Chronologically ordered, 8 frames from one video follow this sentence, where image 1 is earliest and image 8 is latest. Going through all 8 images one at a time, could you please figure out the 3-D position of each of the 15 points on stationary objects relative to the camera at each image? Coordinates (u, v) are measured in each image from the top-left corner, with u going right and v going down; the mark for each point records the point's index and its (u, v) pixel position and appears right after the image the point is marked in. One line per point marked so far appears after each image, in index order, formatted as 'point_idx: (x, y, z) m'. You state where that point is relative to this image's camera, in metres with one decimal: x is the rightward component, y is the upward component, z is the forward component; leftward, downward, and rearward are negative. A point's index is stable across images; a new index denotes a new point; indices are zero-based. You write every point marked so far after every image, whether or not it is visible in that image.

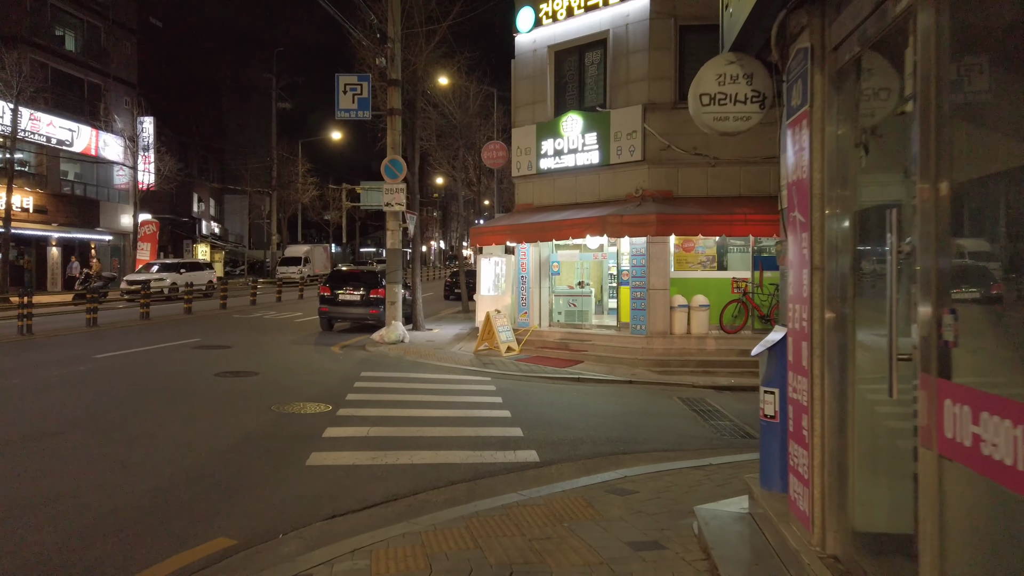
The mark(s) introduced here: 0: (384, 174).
0: (-3.1, +2.8, +18.1) m
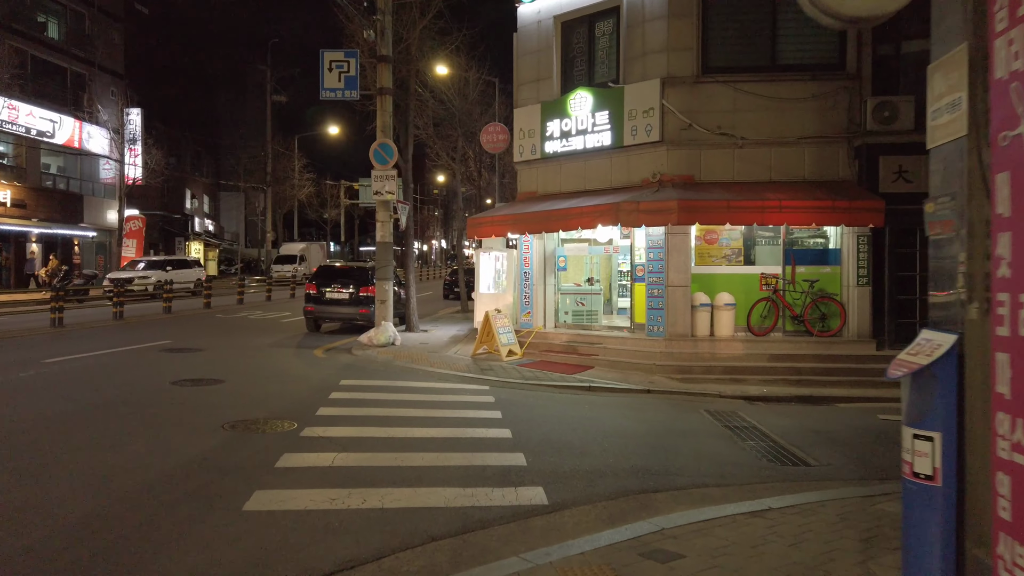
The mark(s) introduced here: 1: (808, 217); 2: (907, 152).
0: (-3.0, +2.8, +16.4) m
1: (+4.8, +1.2, +12.1) m
2: (+6.9, +2.3, +12.9) m
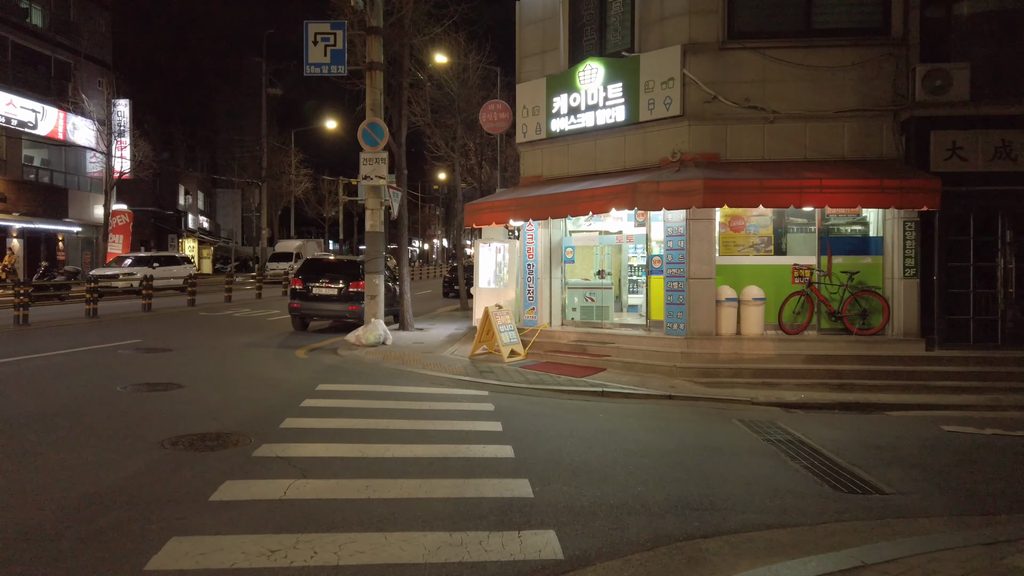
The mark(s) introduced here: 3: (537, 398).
0: (-3.0, +3.0, +14.9) m
1: (+4.8, +1.3, +10.6) m
2: (+6.9, +2.5, +11.4) m
3: (+0.4, -1.5, +10.2) m
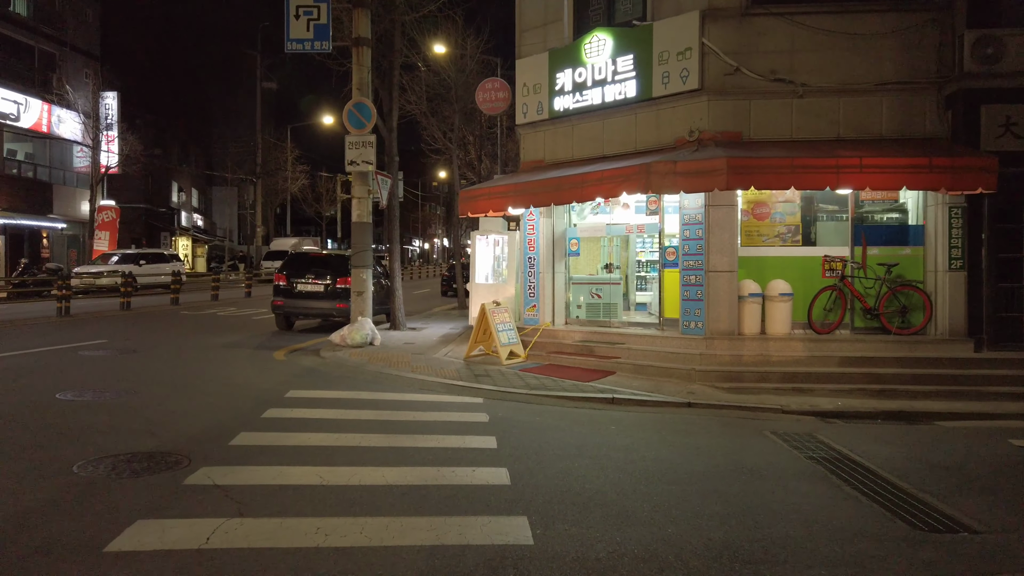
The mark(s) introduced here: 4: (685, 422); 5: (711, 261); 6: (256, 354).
0: (-3.0, +3.1, +13.7) m
1: (+4.8, +1.4, +9.3) m
2: (+6.9, +2.6, +10.1) m
3: (+0.3, -1.4, +8.9) m
4: (+1.9, -1.5, +8.2) m
5: (+2.9, +0.4, +10.9) m
6: (-4.5, -1.2, +13.1) m
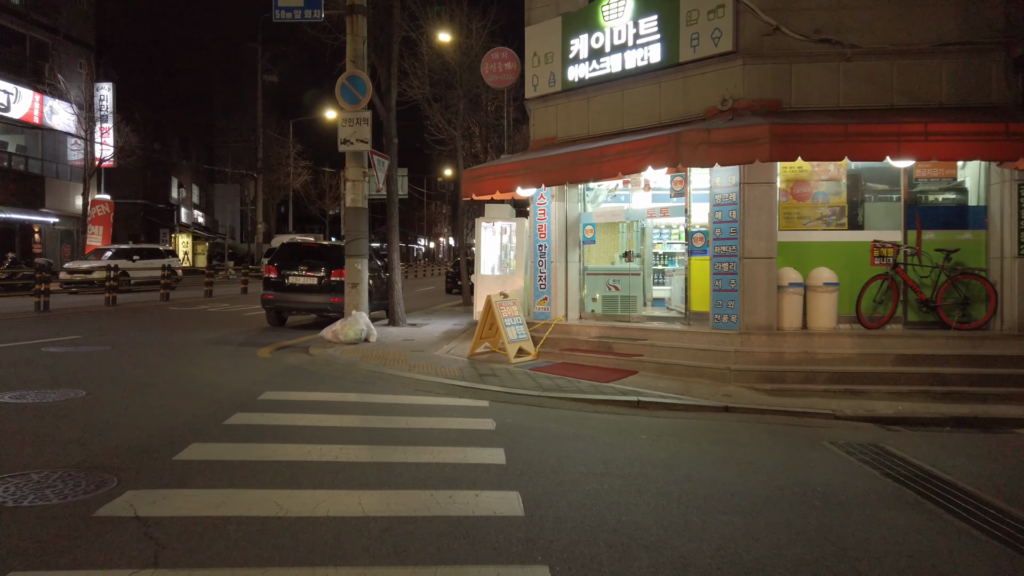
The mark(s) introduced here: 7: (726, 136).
0: (-2.9, +3.2, +12.5) m
1: (+4.9, +1.5, +8.1) m
2: (+7.0, +2.7, +8.9) m
3: (+0.4, -1.2, +7.7) m
4: (+2.0, -1.3, +7.0) m
5: (+3.0, +0.5, +9.6) m
6: (-4.4, -1.0, +11.9) m
7: (+2.4, +1.7, +8.4) m
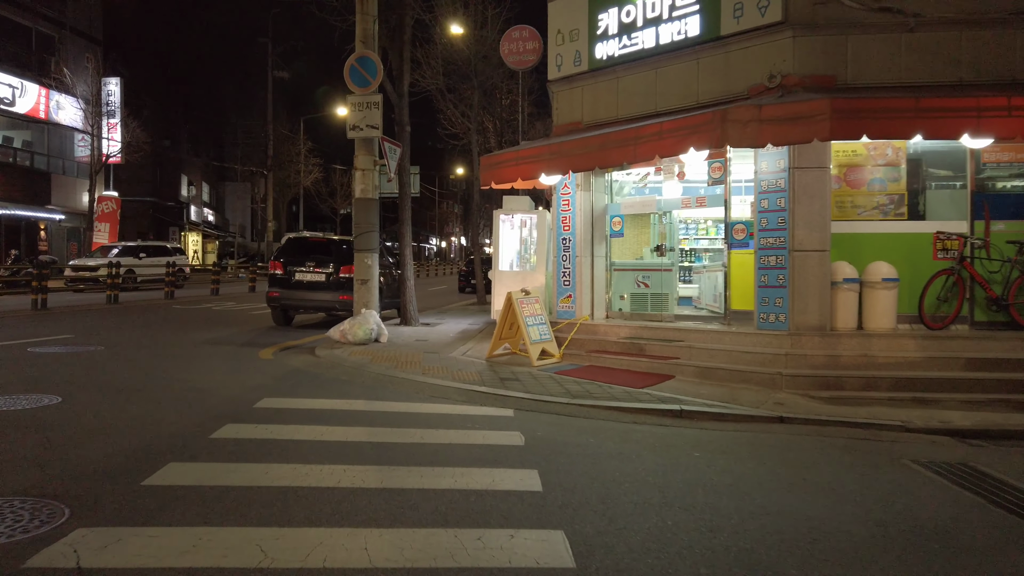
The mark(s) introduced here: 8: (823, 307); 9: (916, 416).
0: (-2.5, +3.3, +11.6) m
1: (+5.2, +1.6, +7.1) m
2: (+7.3, +2.7, +7.9) m
3: (+0.7, -1.2, +6.8) m
4: (+2.3, -1.3, +6.1) m
5: (+3.3, +0.6, +8.7) m
6: (-4.0, -0.9, +11.1) m
7: (+2.7, +1.8, +7.5) m
8: (+3.6, -0.2, +8.6) m
9: (+4.0, -1.3, +7.3) m
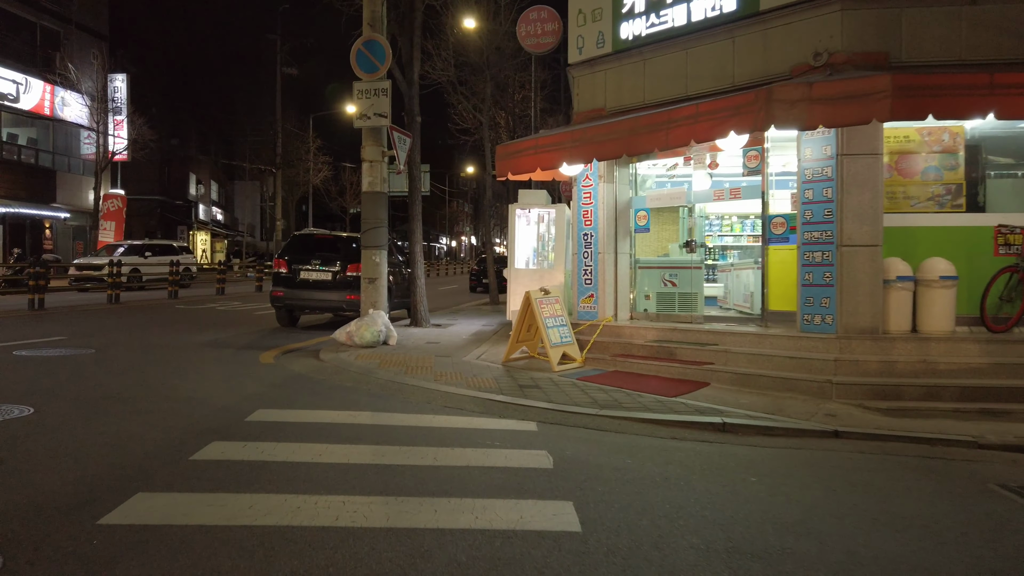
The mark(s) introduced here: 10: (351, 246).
0: (-2.3, +3.3, +10.9) m
1: (+5.4, +1.6, +6.3) m
2: (+7.5, +2.8, +7.0) m
3: (+0.9, -1.2, +6.0) m
4: (+2.4, -1.3, +5.3) m
5: (+3.5, +0.6, +7.9) m
6: (-3.8, -0.9, +10.4) m
7: (+2.9, +1.8, +6.7) m
8: (+3.8, -0.2, +7.9) m
9: (+4.2, -1.2, +6.5) m
10: (-3.1, +0.8, +14.3) m
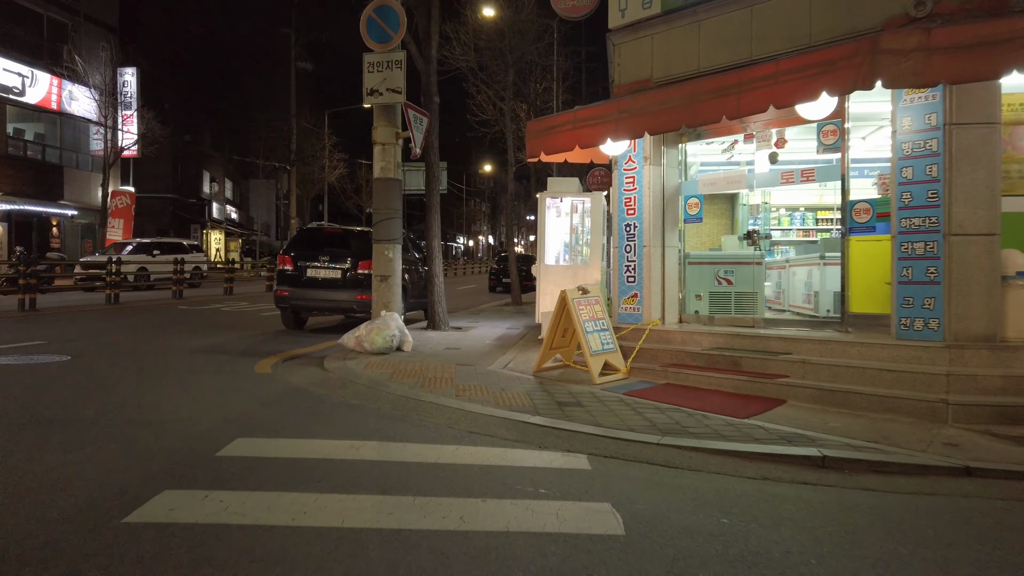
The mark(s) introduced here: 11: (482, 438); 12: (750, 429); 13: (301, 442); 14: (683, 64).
0: (-1.9, +3.3, +9.7) m
1: (+5.7, +1.6, +4.9) m
2: (+7.8, +2.8, +5.5) m
3: (+1.2, -1.2, +4.7) m
4: (+2.7, -1.3, +3.9) m
5: (+3.9, +0.6, +6.5) m
6: (-3.4, -0.9, +9.2) m
7: (+3.2, +1.8, +5.3) m
8: (+4.1, -0.2, +6.5) m
9: (+4.4, -1.2, +5.1) m
10: (-2.6, +0.8, +13.1) m
11: (-0.2, -1.1, +5.3) m
12: (+1.9, -1.1, +5.9) m
13: (-1.4, -1.0, +5.0) m
14: (+1.9, +2.6, +8.5) m
